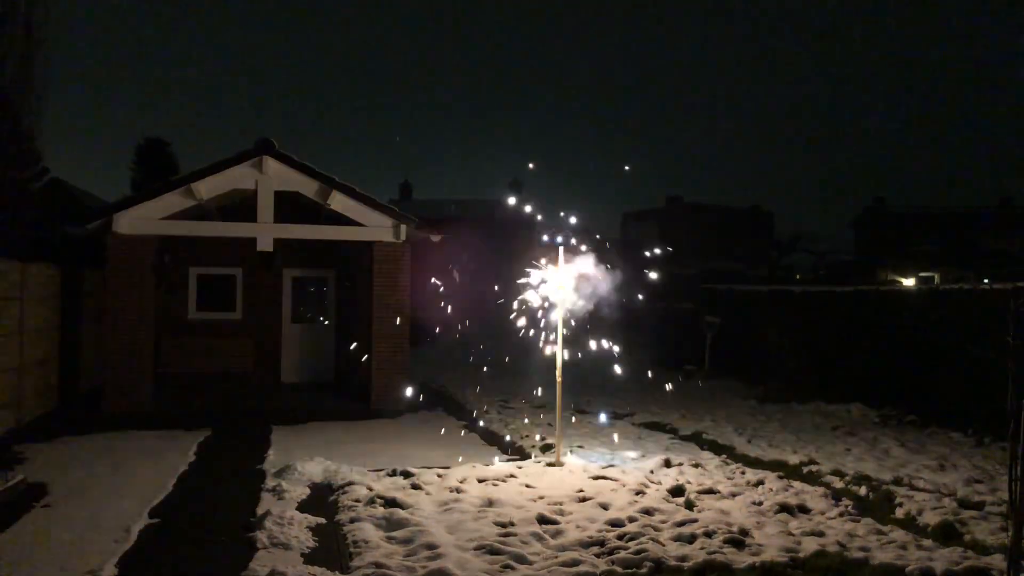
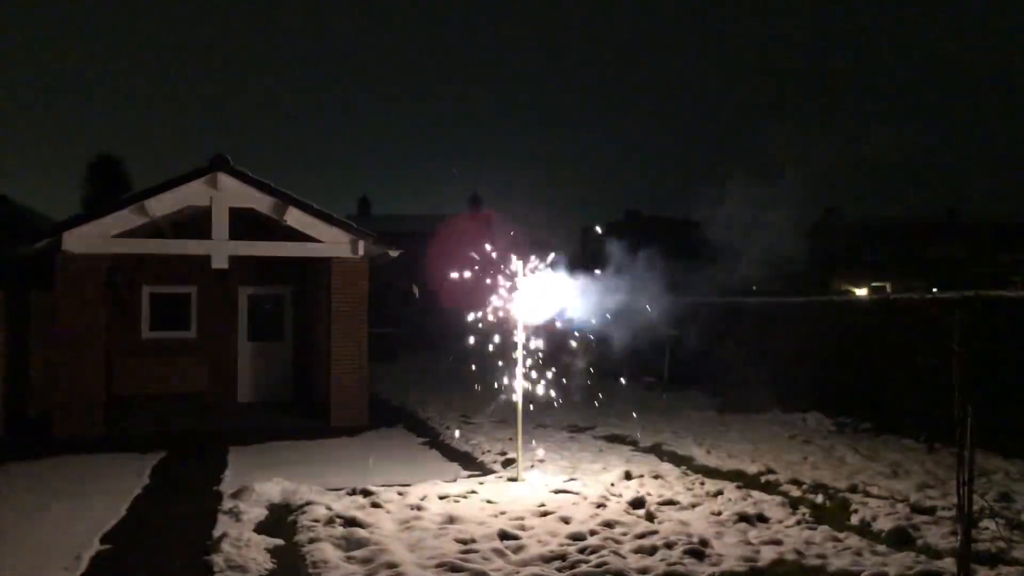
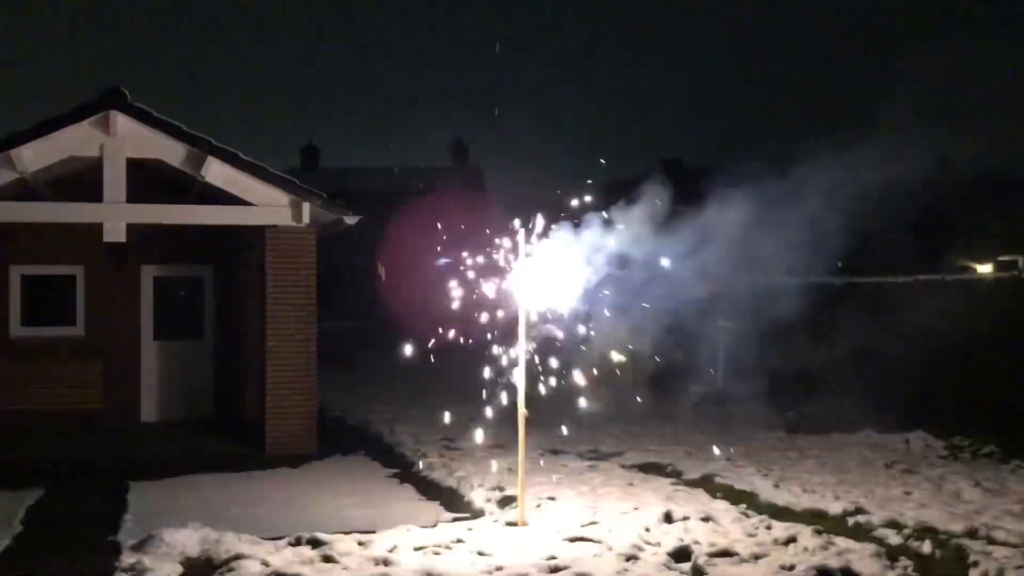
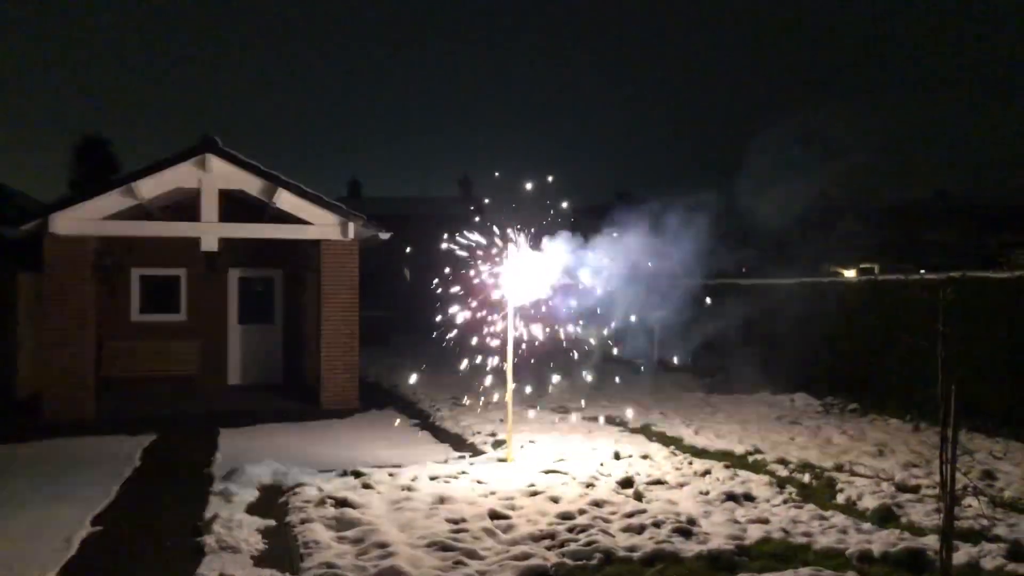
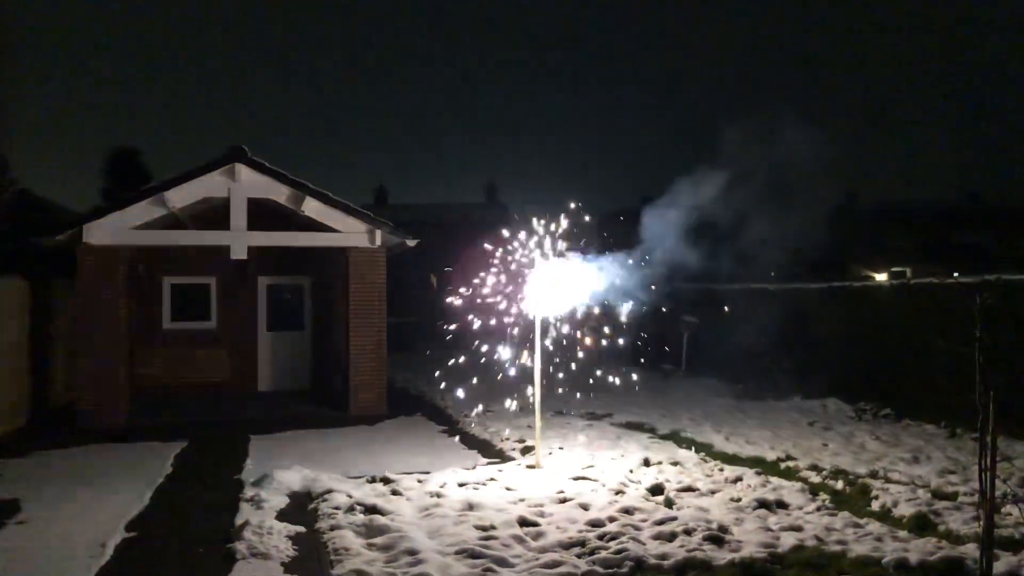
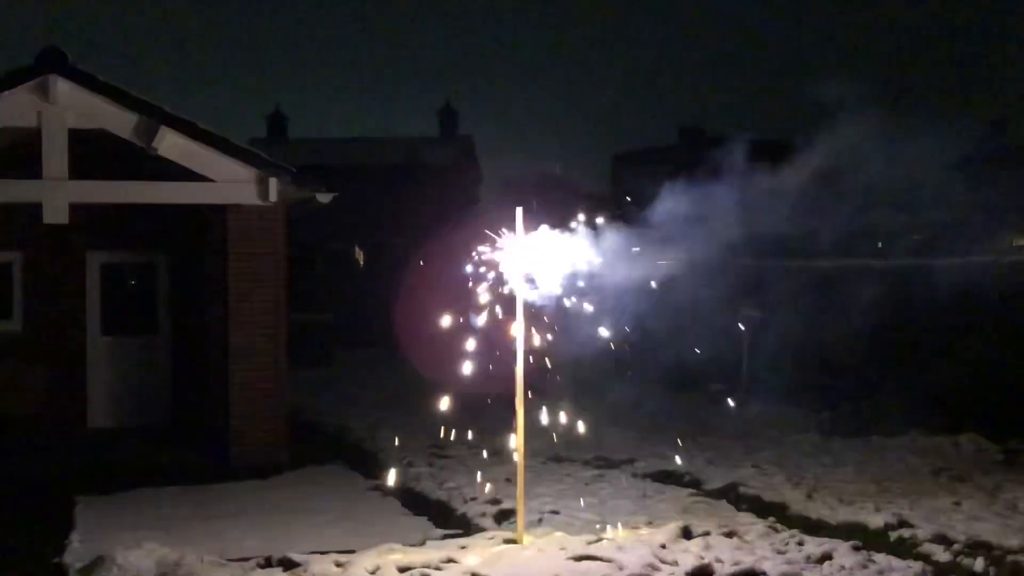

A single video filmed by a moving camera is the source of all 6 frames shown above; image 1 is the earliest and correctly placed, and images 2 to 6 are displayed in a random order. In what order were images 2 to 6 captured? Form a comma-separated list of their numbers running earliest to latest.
5, 2, 4, 3, 6
